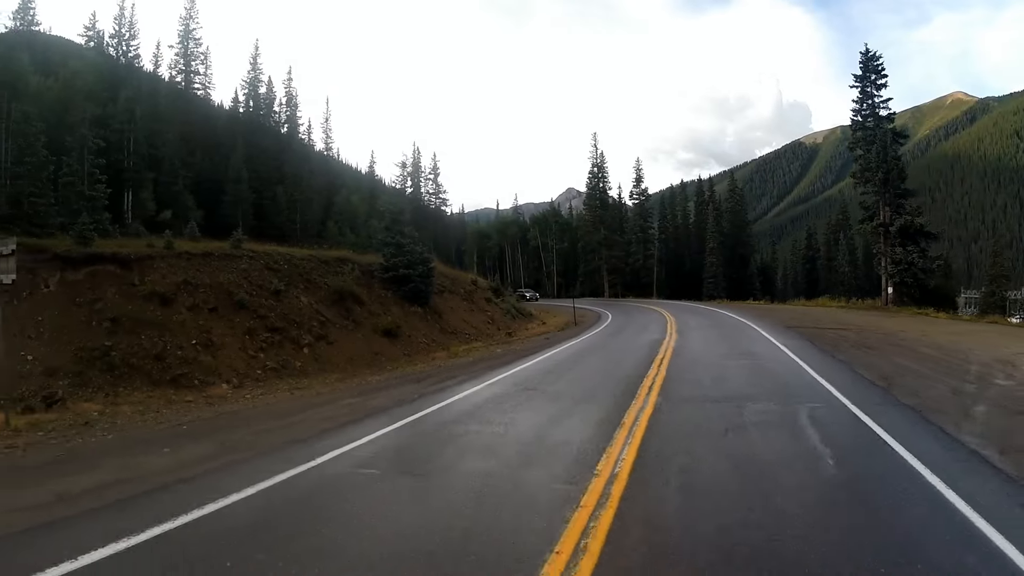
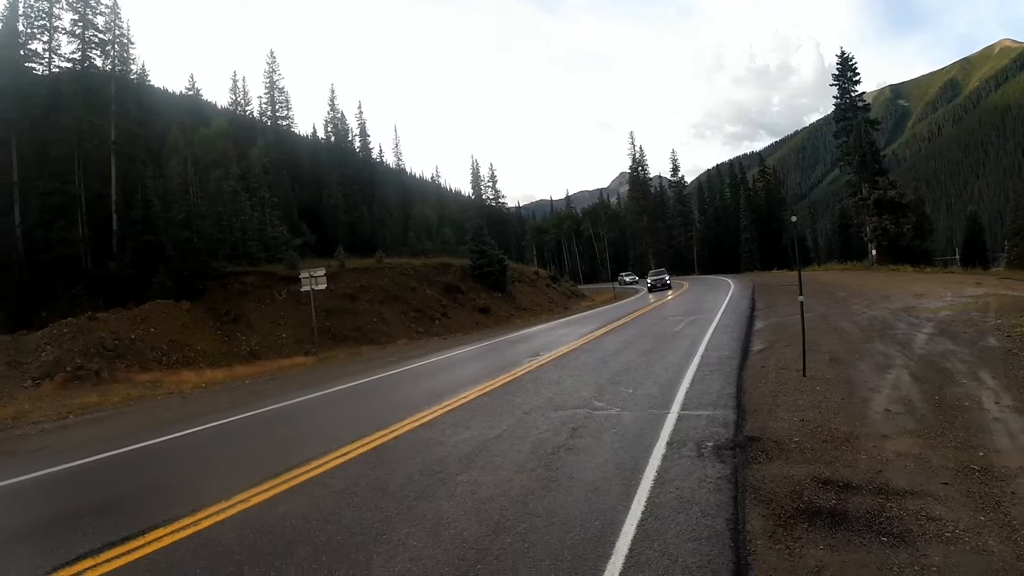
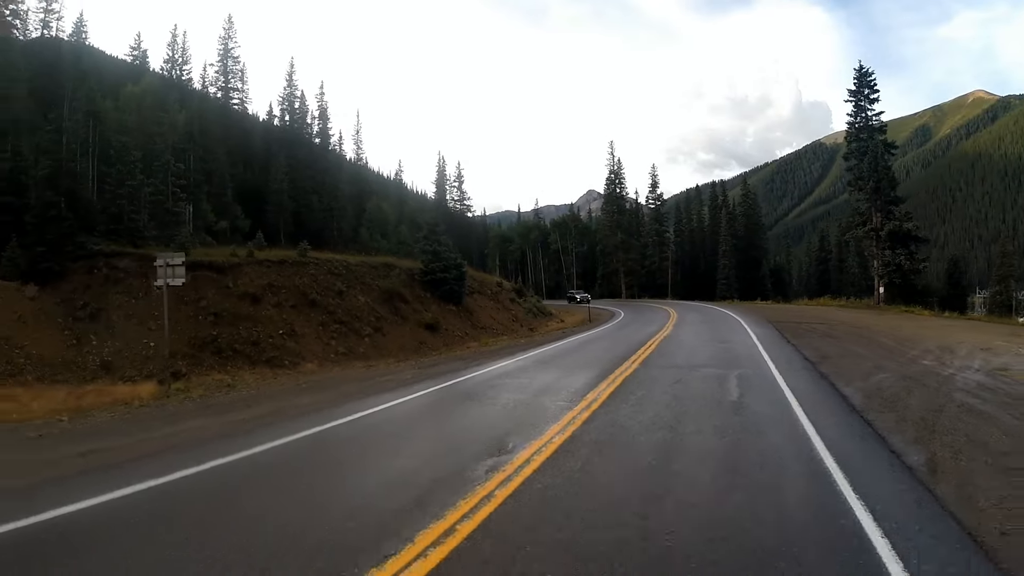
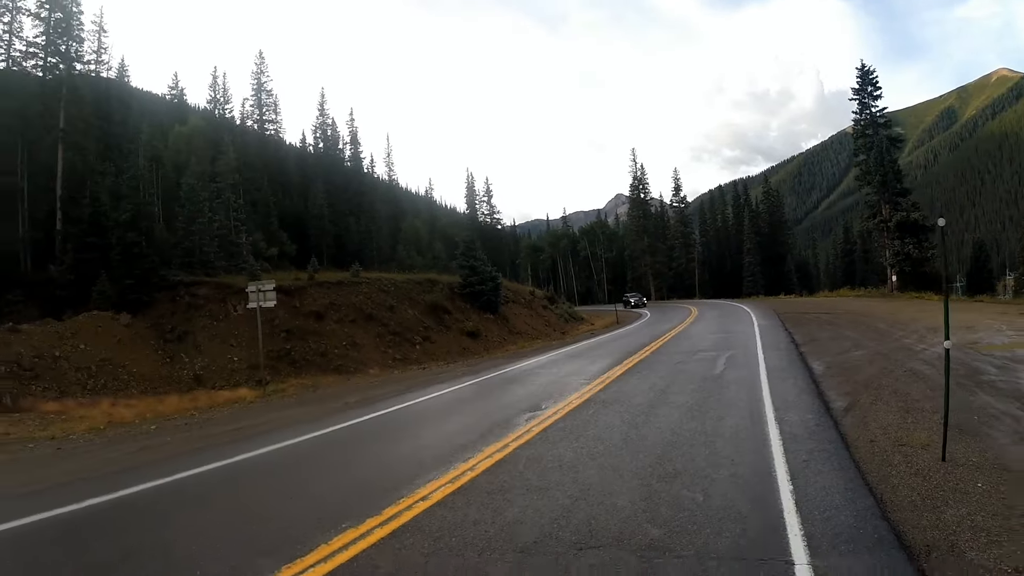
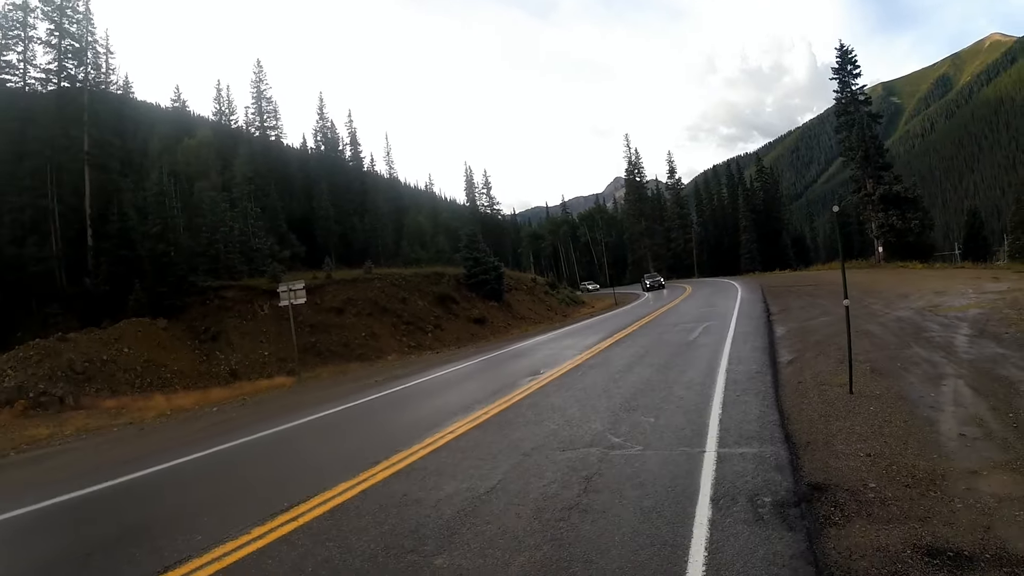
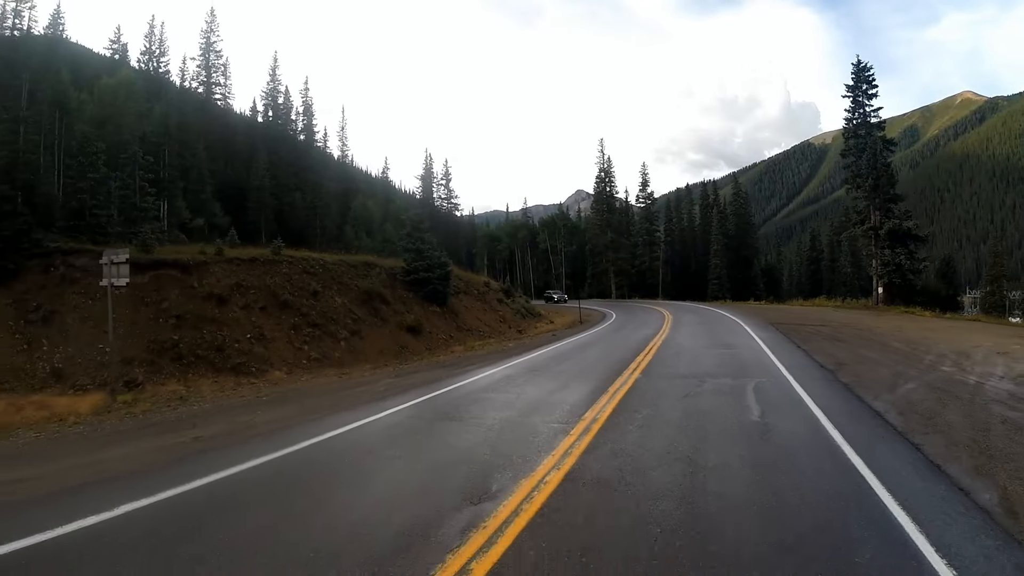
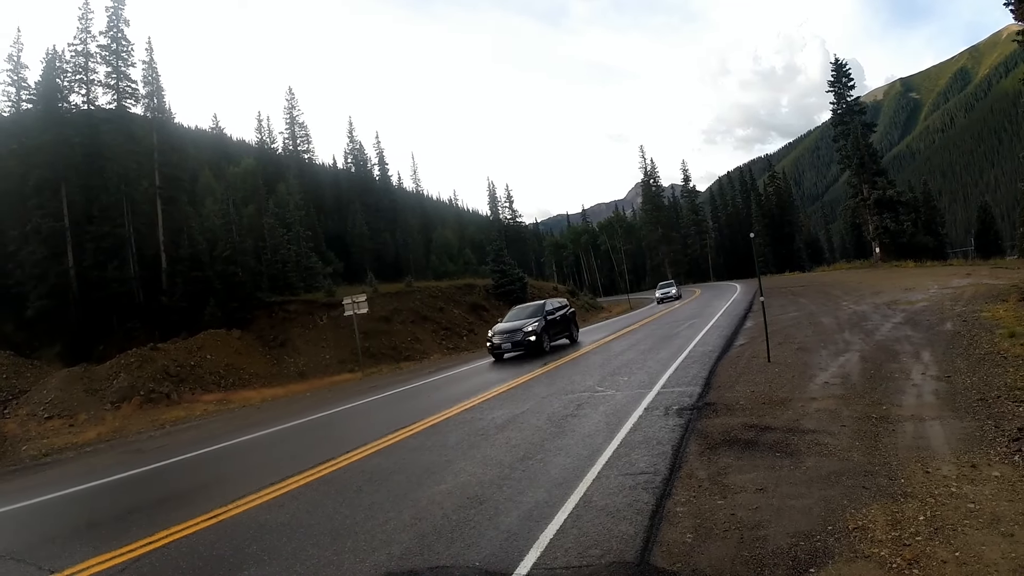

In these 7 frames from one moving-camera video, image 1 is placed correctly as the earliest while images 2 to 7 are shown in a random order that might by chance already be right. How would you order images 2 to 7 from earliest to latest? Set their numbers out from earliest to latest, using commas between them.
6, 3, 4, 5, 2, 7
